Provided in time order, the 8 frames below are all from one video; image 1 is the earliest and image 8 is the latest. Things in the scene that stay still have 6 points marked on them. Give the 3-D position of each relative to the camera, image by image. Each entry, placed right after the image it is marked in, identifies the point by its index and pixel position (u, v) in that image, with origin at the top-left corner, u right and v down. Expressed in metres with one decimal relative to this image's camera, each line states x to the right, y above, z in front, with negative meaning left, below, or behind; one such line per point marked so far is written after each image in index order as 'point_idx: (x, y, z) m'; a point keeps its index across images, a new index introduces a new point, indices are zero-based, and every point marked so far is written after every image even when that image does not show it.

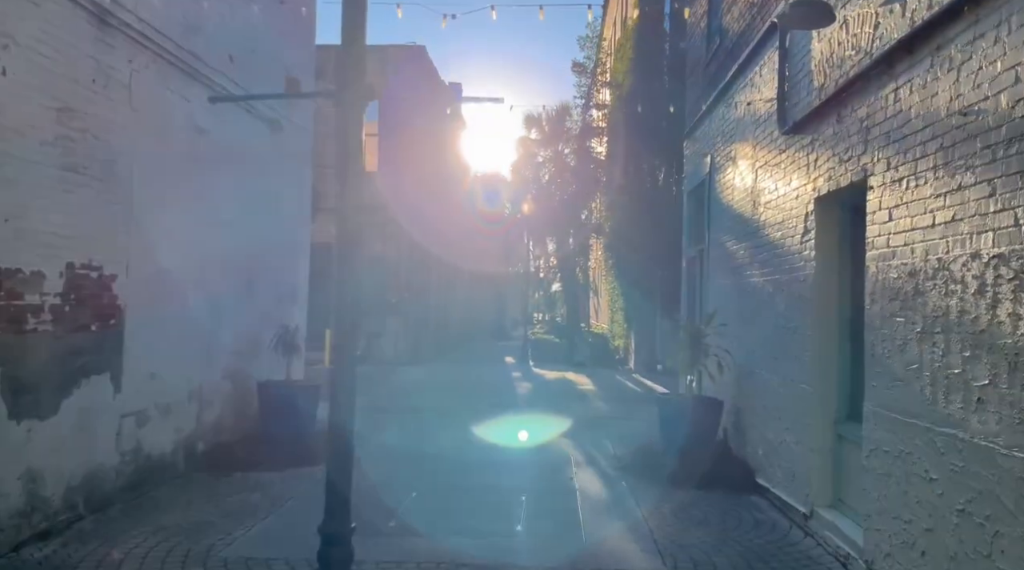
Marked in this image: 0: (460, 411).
0: (-0.8, -1.8, +13.1) m
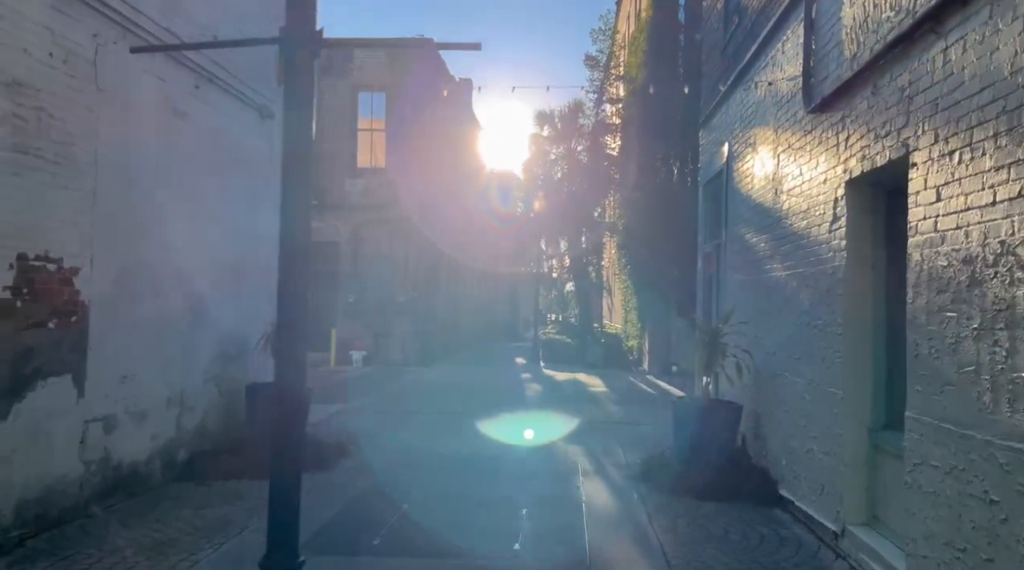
0: (-0.7, -1.8, +12.5) m
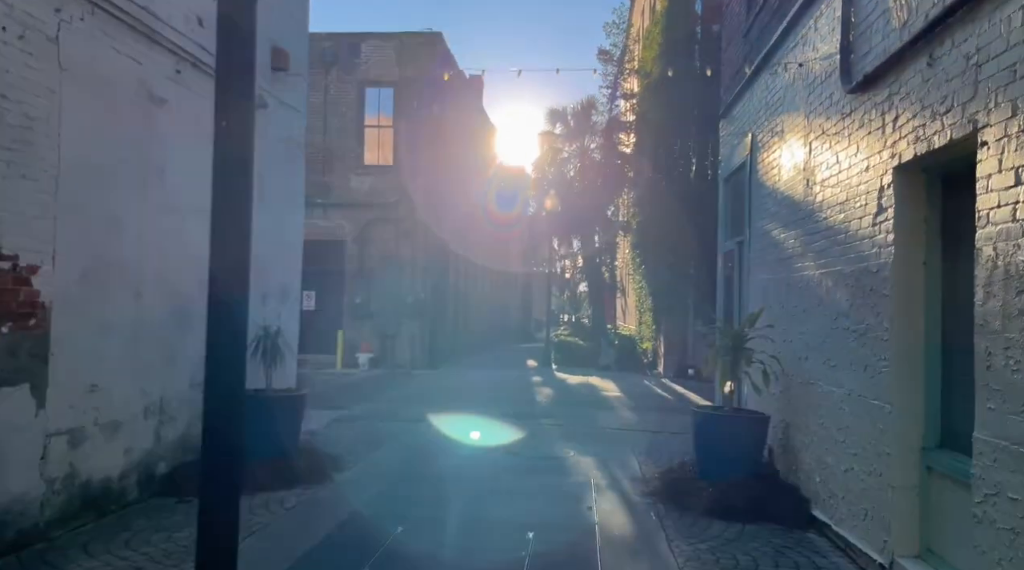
0: (-0.6, -1.8, +11.9) m
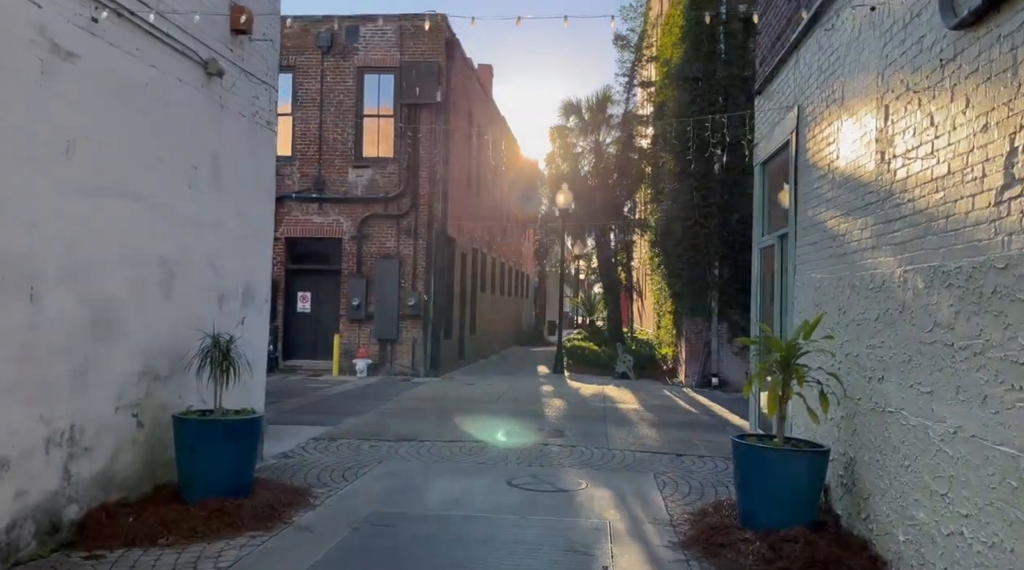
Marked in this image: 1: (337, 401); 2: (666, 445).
0: (-0.5, -1.8, +10.5) m
1: (-2.9, -1.9, +14.7) m
2: (+1.8, -1.9, +10.3) m
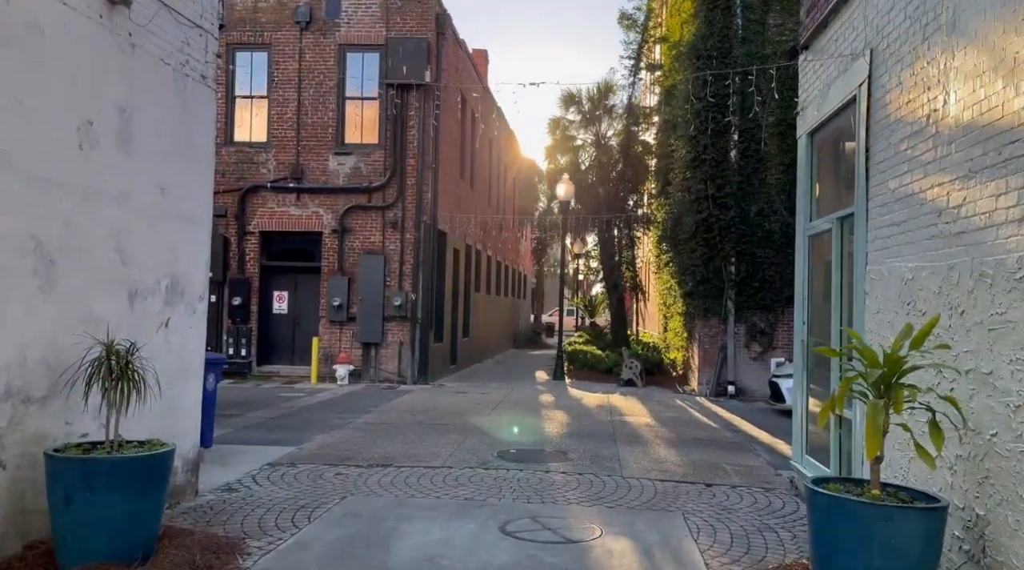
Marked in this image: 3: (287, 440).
0: (-0.6, -1.8, +8.8) m
1: (-3.0, -1.9, +13.1) m
2: (+1.7, -1.8, +8.6) m
3: (-2.6, -1.8, +10.4) m
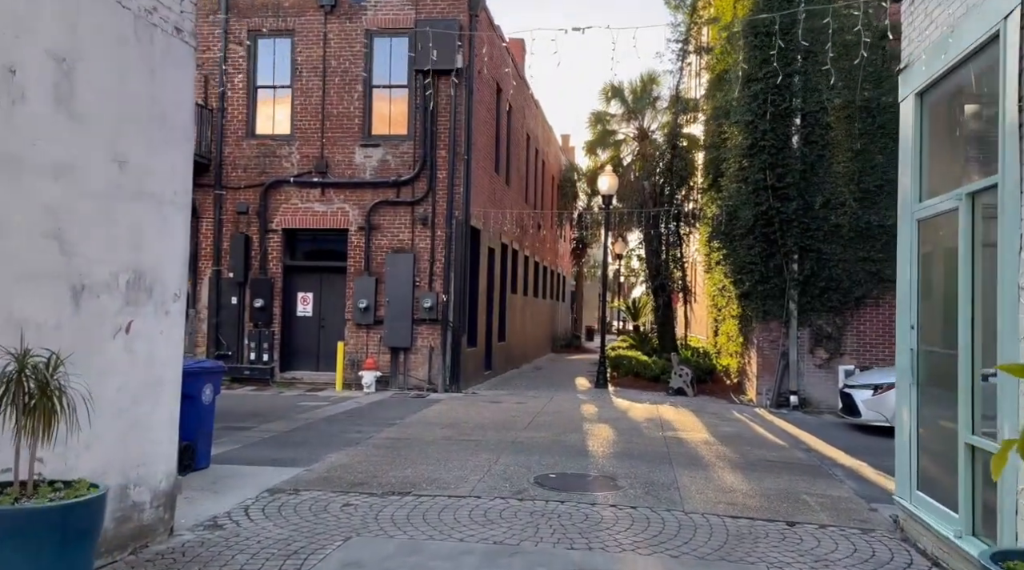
0: (-0.2, -1.8, +7.5) m
1: (-2.5, -1.9, +11.8) m
2: (+2.1, -1.8, +7.2) m
3: (-2.2, -1.8, +9.1) m
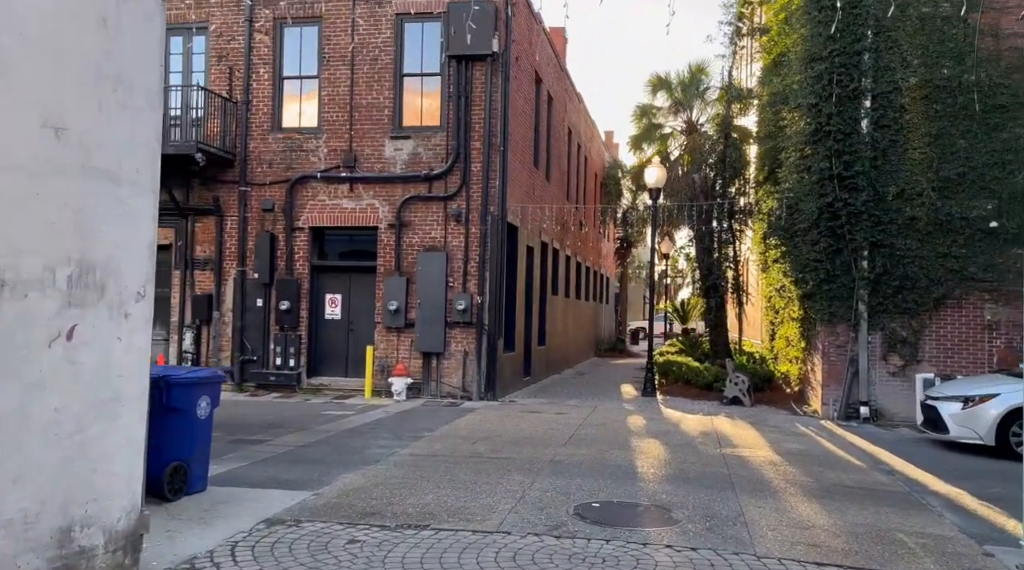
0: (0.0, -1.7, +6.4) m
1: (-2.0, -1.9, +10.8) m
2: (+2.3, -1.8, +6.0) m
3: (-1.9, -1.8, +8.1) m
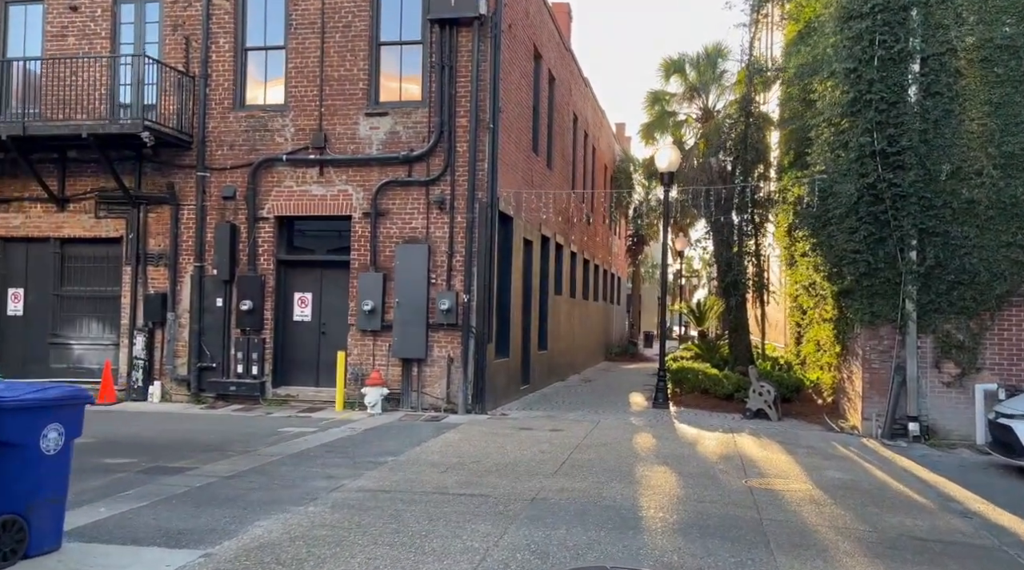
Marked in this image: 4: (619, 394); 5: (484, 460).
0: (-0.2, -1.7, +4.4) m
1: (-2.2, -1.8, +8.9) m
2: (+2.0, -1.7, +4.0) m
3: (-2.1, -1.7, +6.2) m
4: (+2.0, -2.1, +16.8) m
5: (-0.3, -1.8, +9.1) m
